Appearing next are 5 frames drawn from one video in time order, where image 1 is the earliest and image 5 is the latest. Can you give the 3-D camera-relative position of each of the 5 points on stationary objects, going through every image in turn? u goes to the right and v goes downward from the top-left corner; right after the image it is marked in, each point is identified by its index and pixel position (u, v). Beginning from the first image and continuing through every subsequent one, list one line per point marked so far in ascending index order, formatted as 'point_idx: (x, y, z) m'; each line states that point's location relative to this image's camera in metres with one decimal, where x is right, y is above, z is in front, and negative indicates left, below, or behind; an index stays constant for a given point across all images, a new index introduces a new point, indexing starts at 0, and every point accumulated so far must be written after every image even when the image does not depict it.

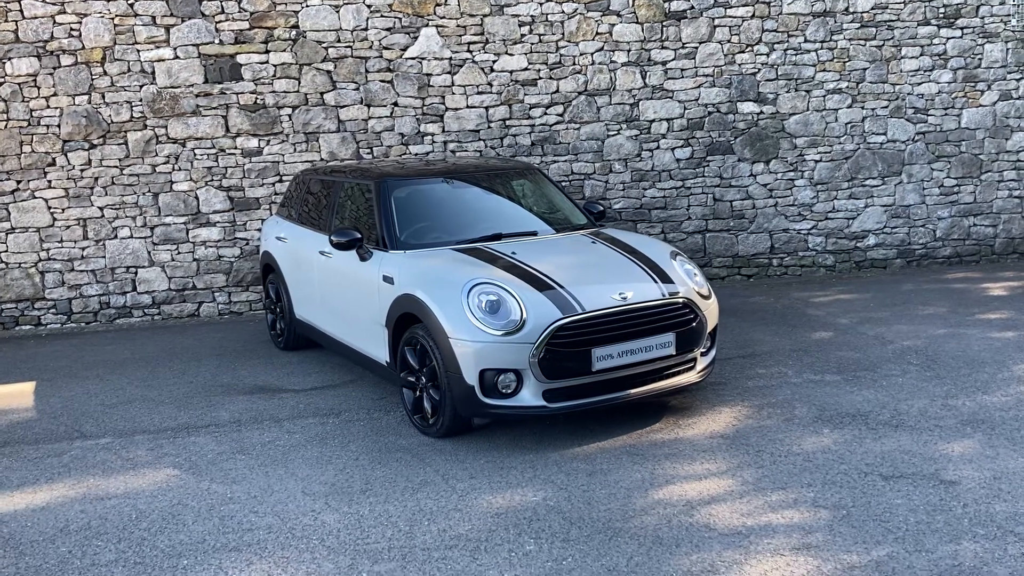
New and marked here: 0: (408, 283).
0: (-0.6, 0.0, +5.2) m
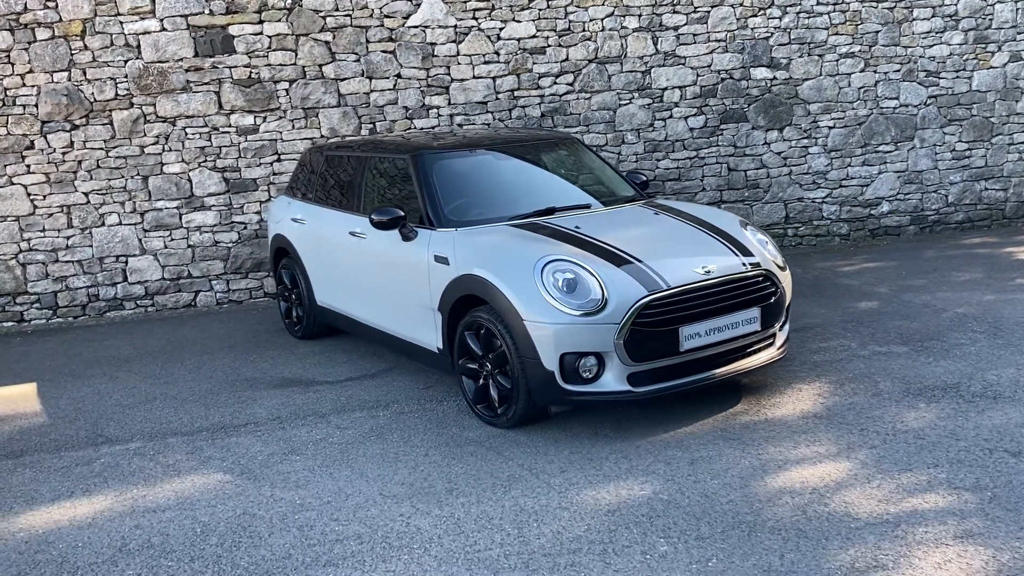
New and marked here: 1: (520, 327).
0: (-0.2, +0.1, +4.8) m
1: (0.0, -0.2, +4.5) m
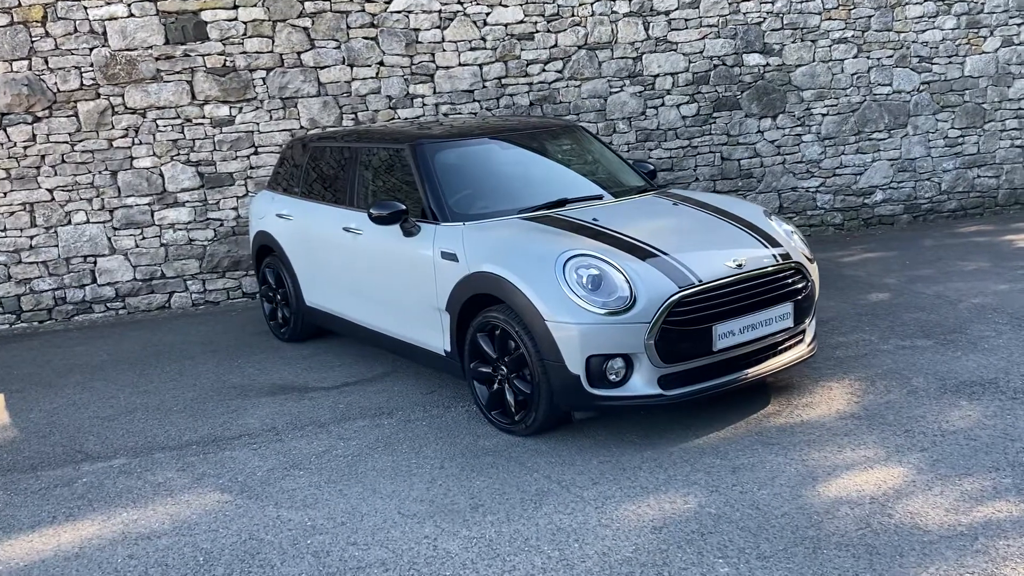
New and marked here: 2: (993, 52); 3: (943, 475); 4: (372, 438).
0: (-0.2, +0.1, +4.5) m
1: (+0.1, -0.2, +4.1) m
2: (+5.1, +2.5, +9.4) m
3: (+1.7, -0.7, +3.6) m
4: (-0.7, -0.8, +4.6) m
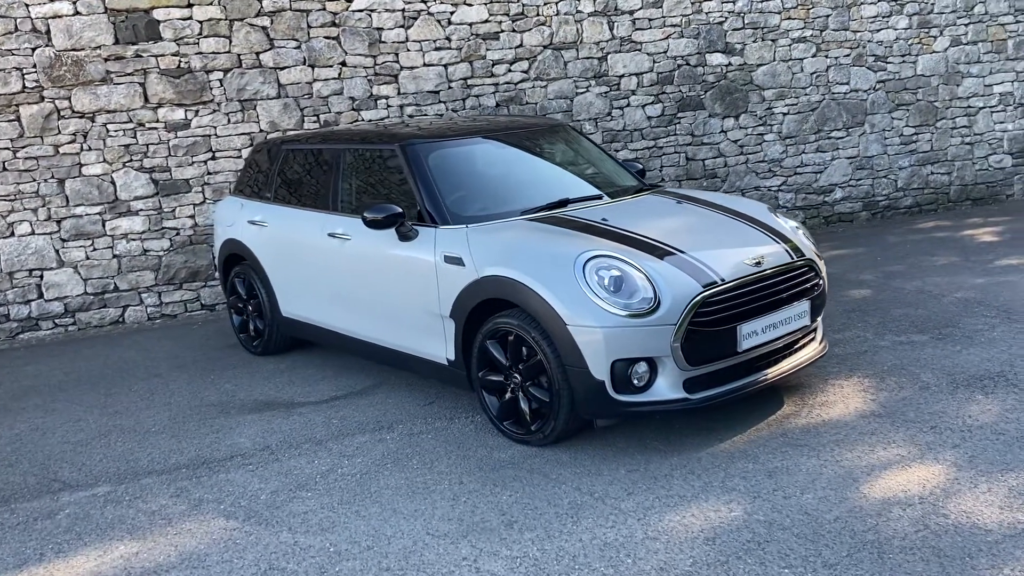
0: (-0.1, +0.1, +4.3) m
1: (+0.2, -0.2, +4.0) m
2: (+4.7, +2.6, +9.6) m
3: (+1.9, -0.7, +3.5) m
4: (-0.7, -0.8, +4.4) m
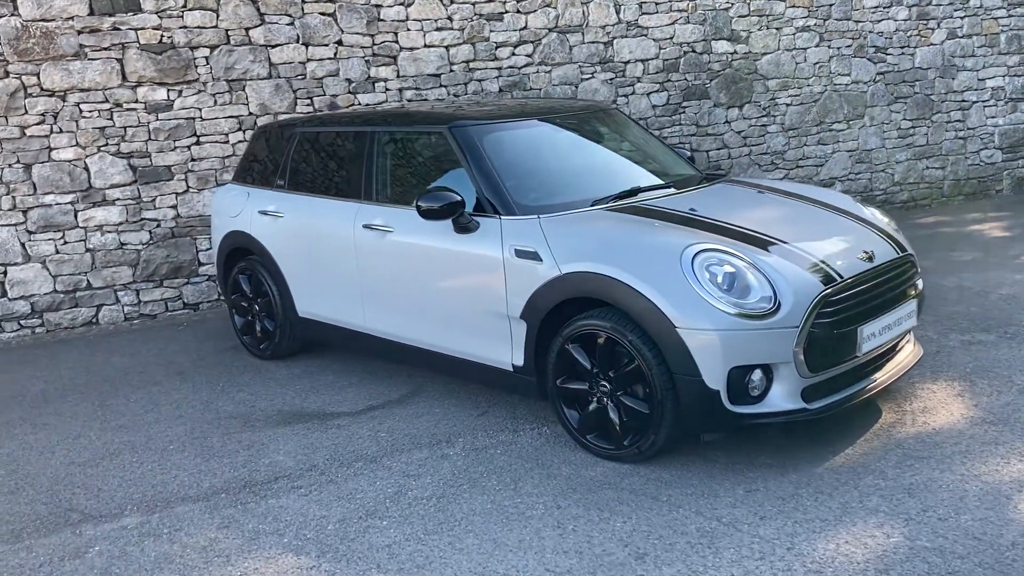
0: (+0.3, +0.1, +3.9) m
1: (+0.6, -0.2, +3.6) m
2: (+4.6, +2.6, +9.6) m
3: (+2.3, -0.7, +3.2) m
4: (-0.3, -0.8, +3.9) m
